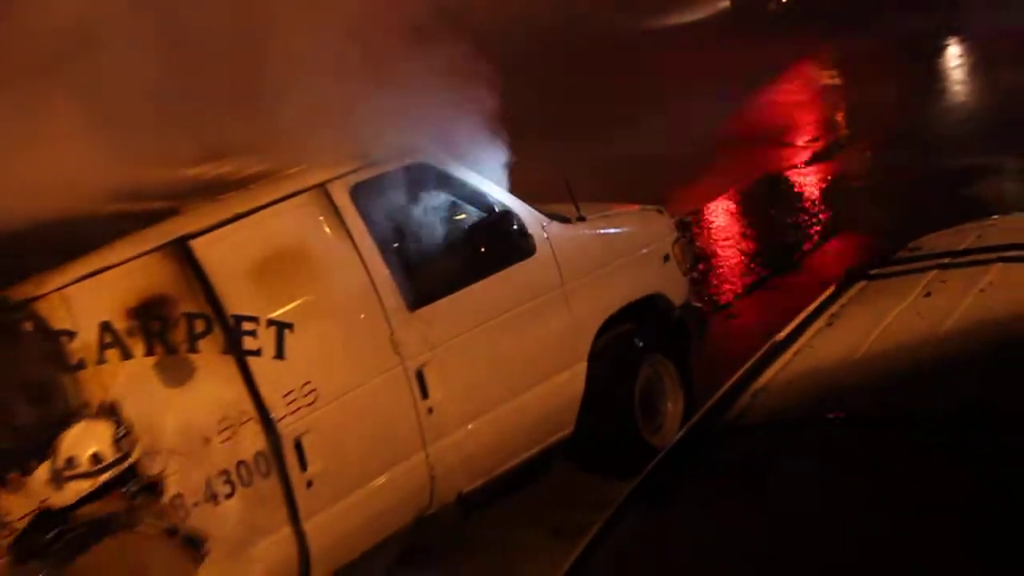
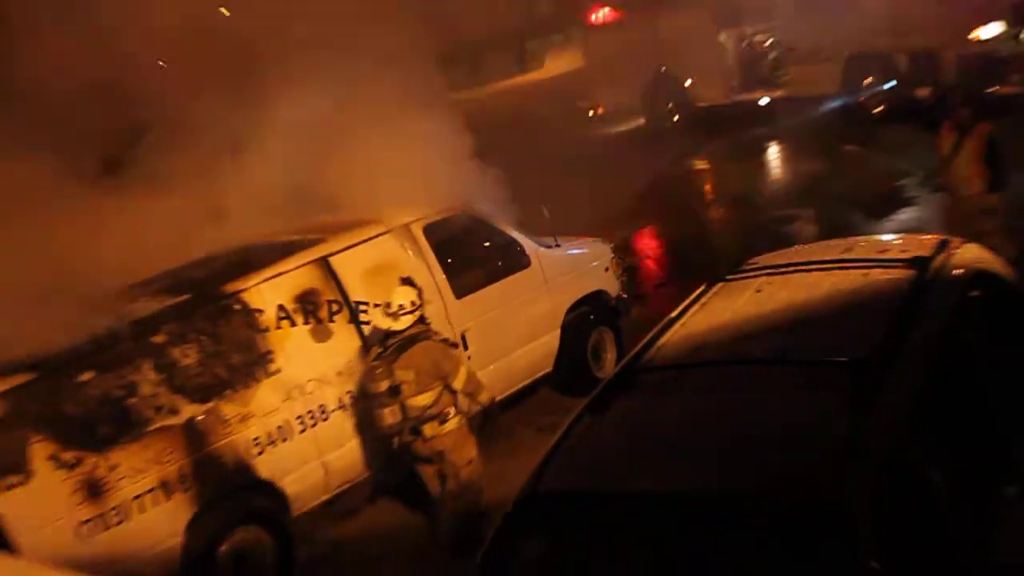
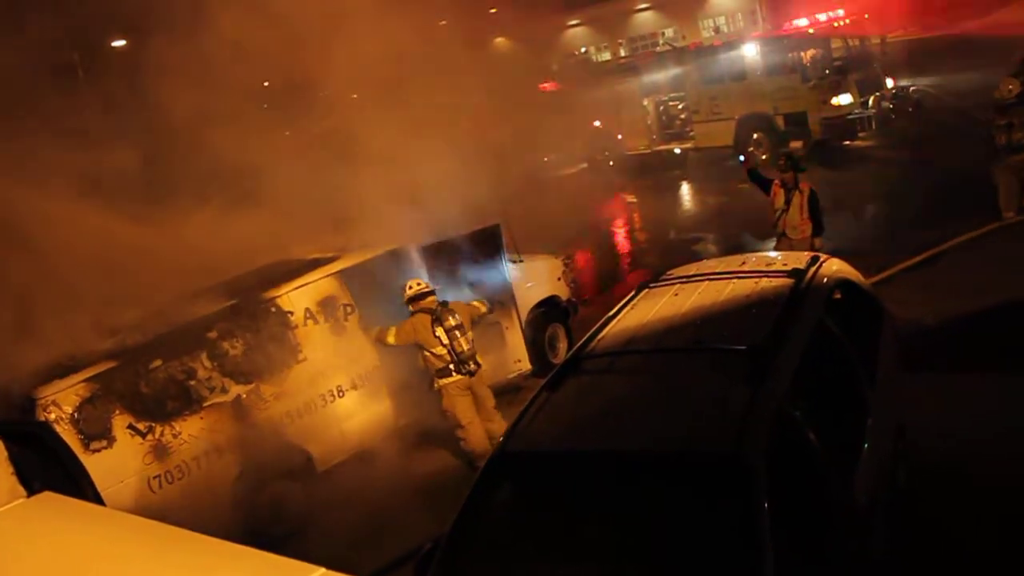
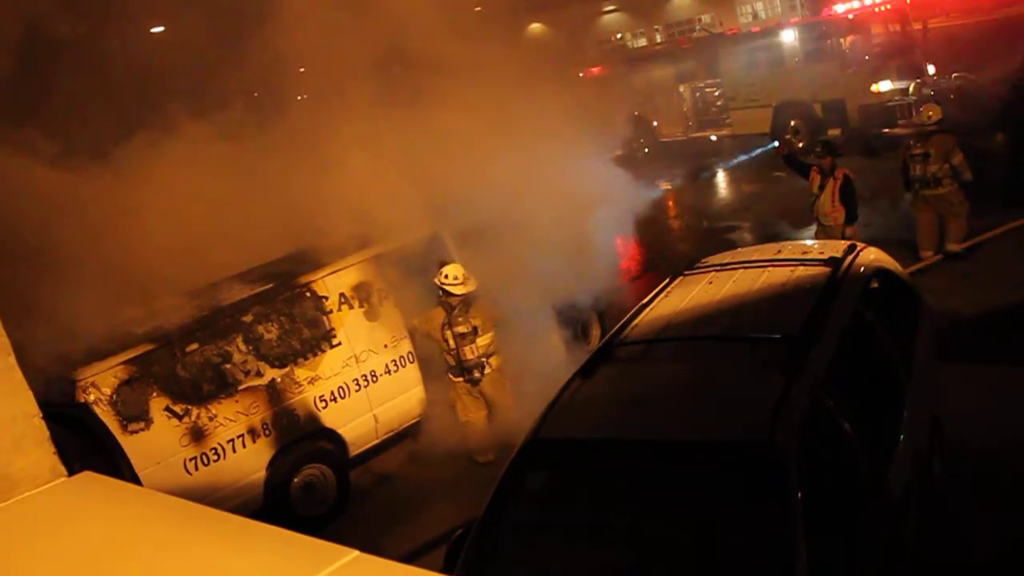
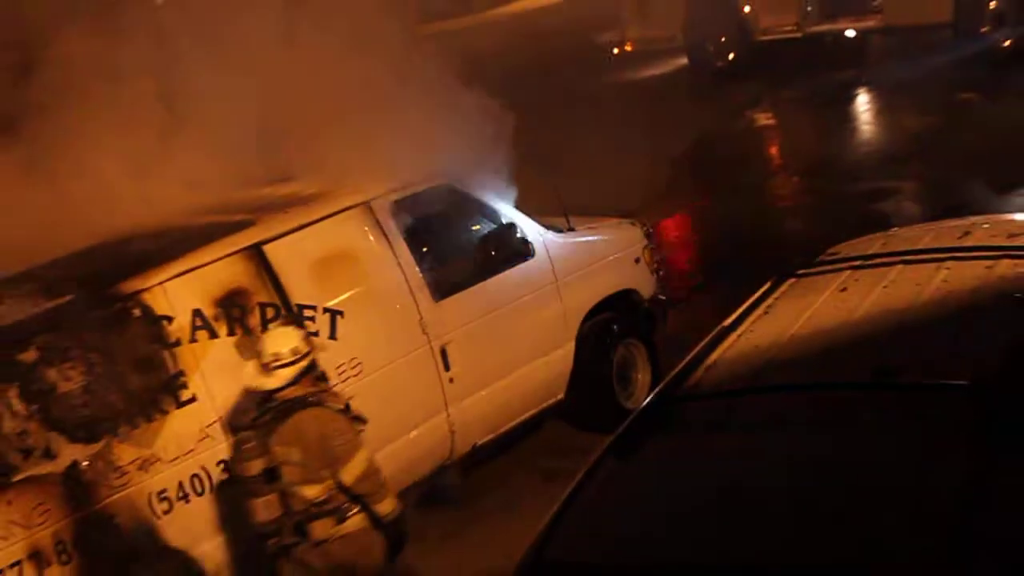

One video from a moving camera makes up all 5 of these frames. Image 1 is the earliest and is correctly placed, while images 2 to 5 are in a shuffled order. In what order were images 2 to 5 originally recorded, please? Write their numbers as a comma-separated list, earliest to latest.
5, 2, 4, 3
